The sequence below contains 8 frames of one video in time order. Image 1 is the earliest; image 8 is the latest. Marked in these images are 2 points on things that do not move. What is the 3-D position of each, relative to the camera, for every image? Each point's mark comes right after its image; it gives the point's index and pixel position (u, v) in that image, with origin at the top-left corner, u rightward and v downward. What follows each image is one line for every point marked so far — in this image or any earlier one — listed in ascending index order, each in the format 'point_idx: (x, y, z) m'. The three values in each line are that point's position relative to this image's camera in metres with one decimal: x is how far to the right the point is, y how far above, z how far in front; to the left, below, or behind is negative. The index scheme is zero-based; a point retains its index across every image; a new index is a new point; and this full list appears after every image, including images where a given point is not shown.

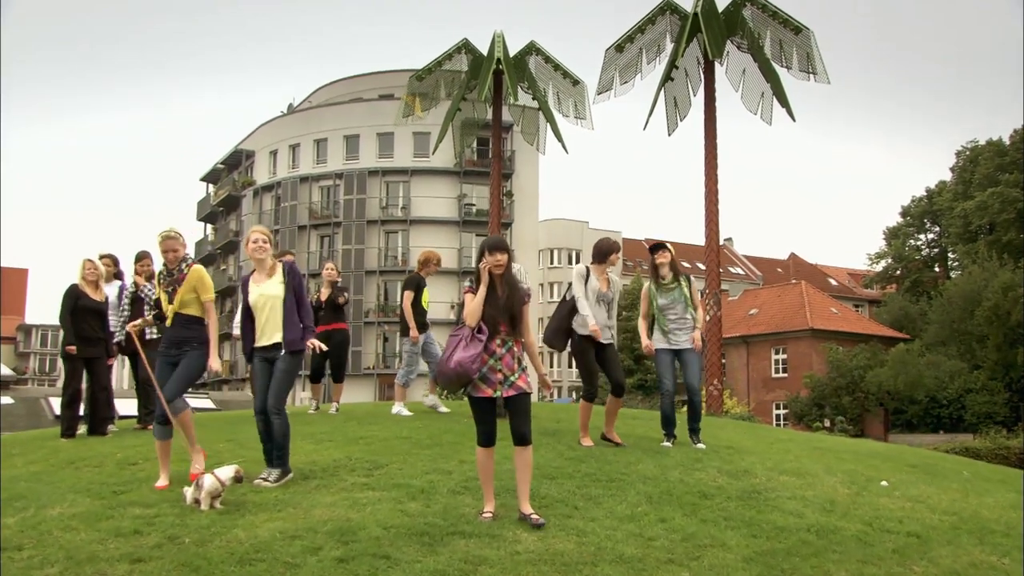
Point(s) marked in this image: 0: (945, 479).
0: (+3.4, -1.5, +9.5) m
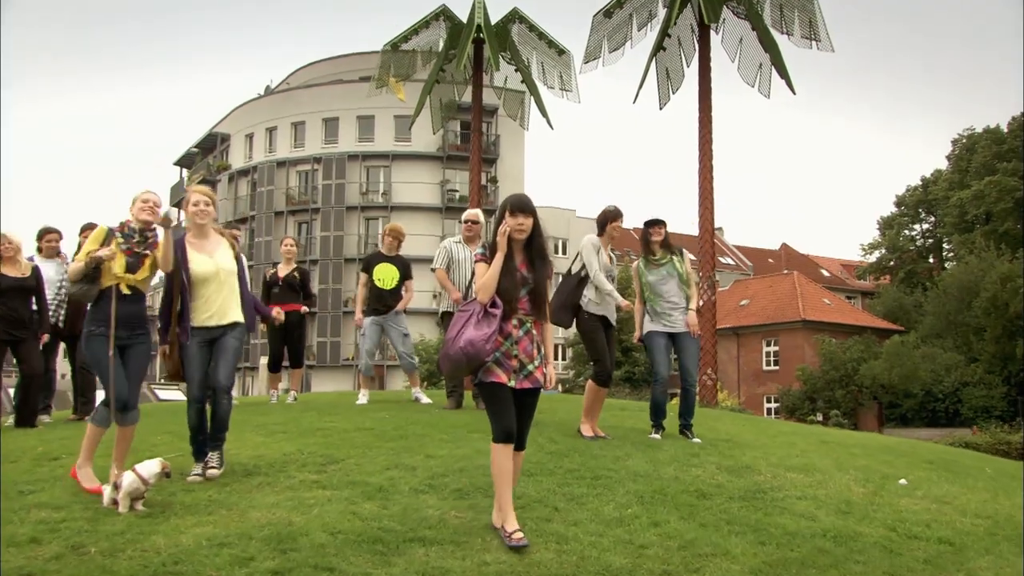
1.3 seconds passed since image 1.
0: (+3.2, -1.3, +8.5) m
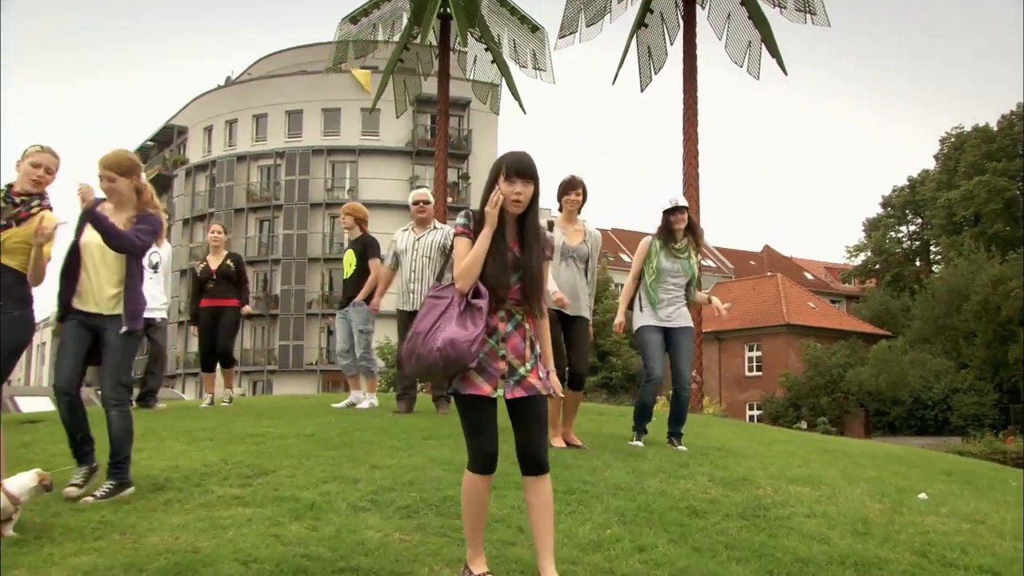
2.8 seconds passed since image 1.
0: (+3.0, -1.3, +7.5) m
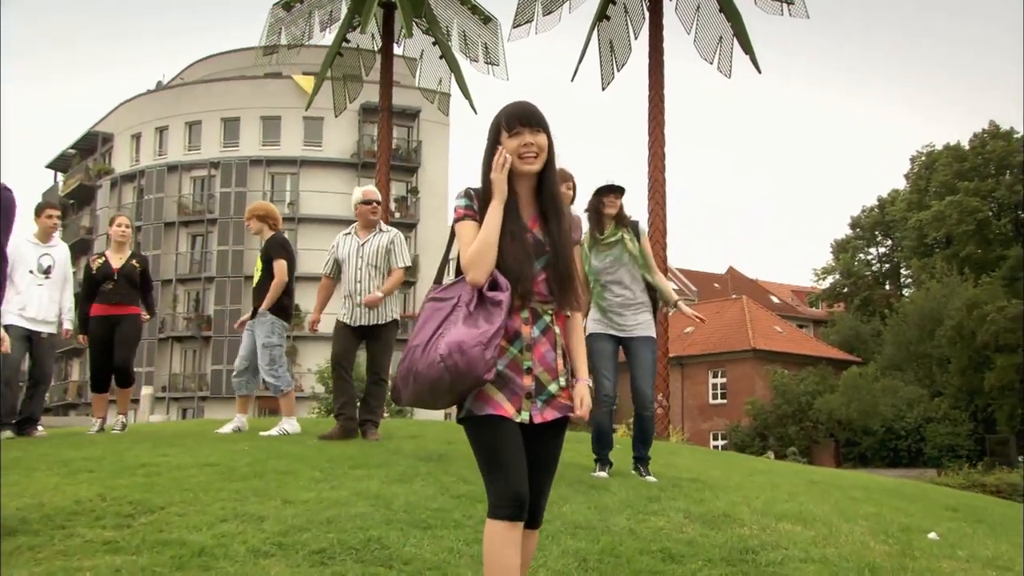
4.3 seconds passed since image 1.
0: (+2.7, -1.3, +6.5) m
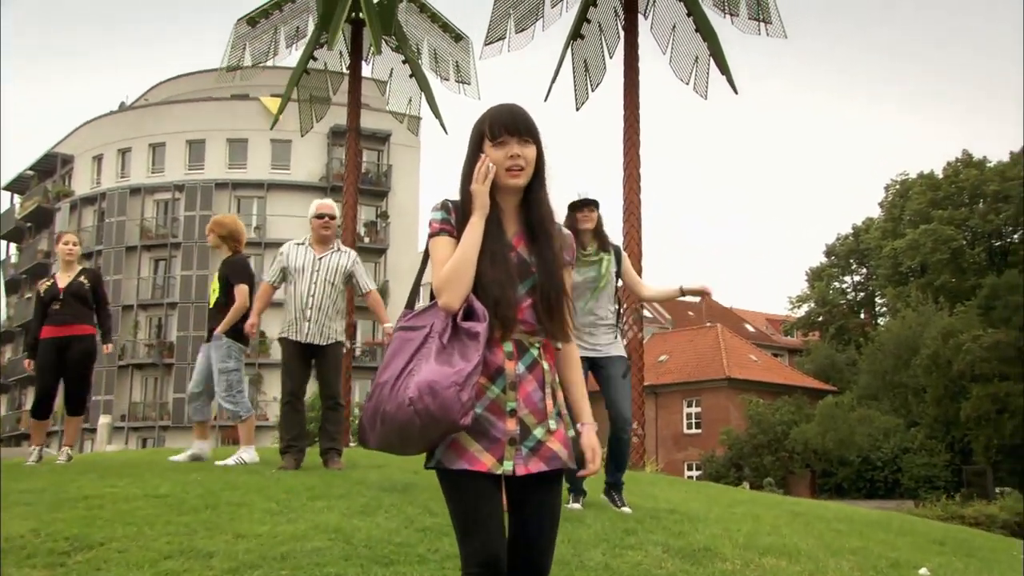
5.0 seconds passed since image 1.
0: (+2.5, -1.4, +6.2) m
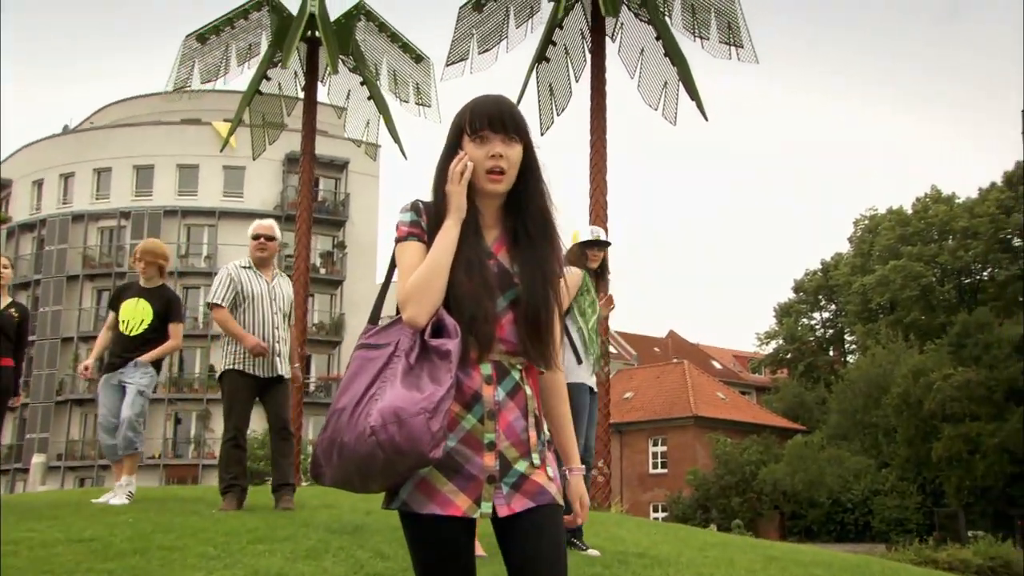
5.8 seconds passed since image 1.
0: (+2.3, -1.5, +5.6) m
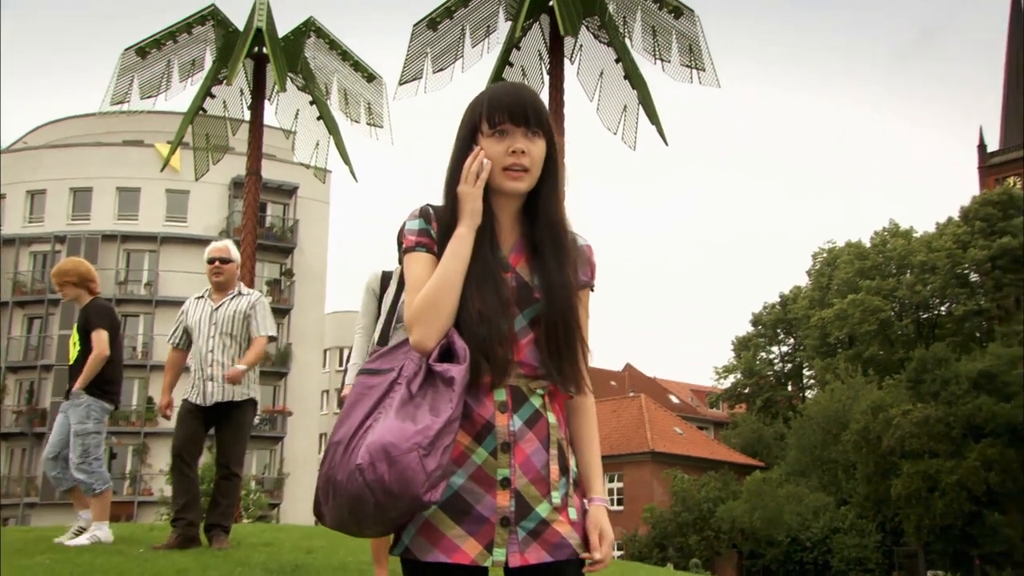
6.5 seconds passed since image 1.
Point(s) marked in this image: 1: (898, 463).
0: (+2.1, -1.7, +5.2) m
1: (+6.2, -2.7, +19.6) m
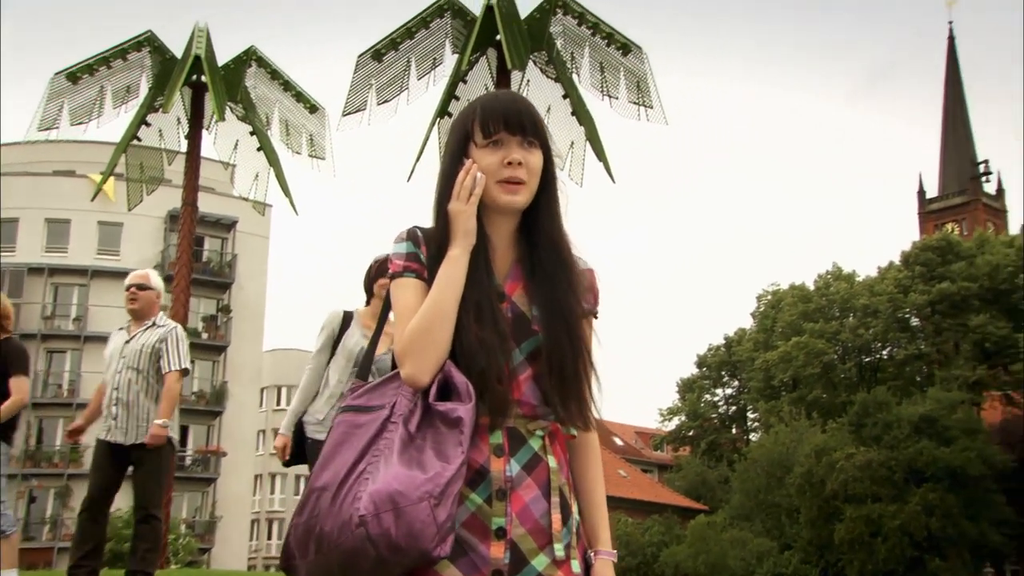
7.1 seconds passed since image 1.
0: (+1.9, -1.9, +4.9) m
1: (+5.3, -3.4, +19.4) m
